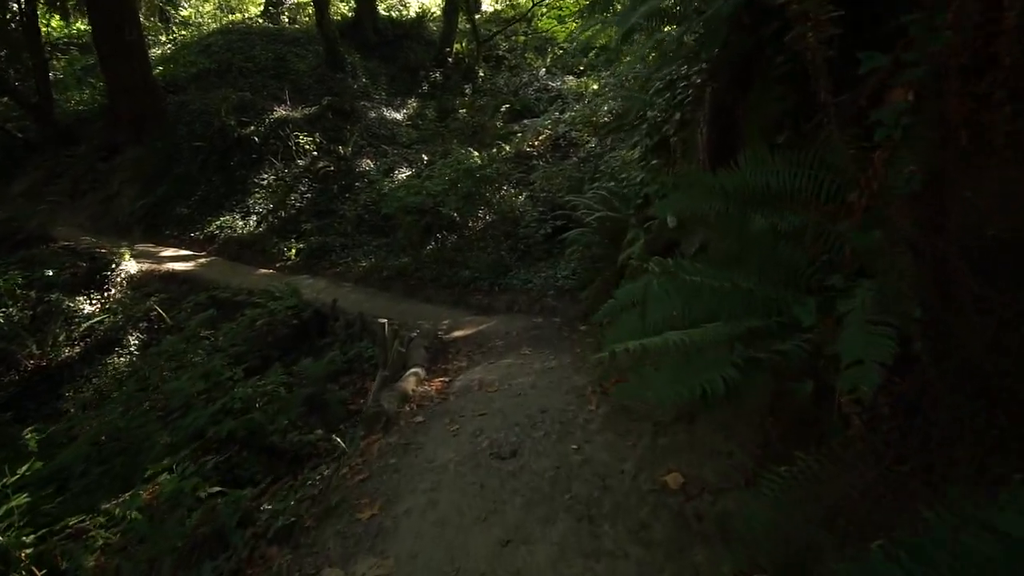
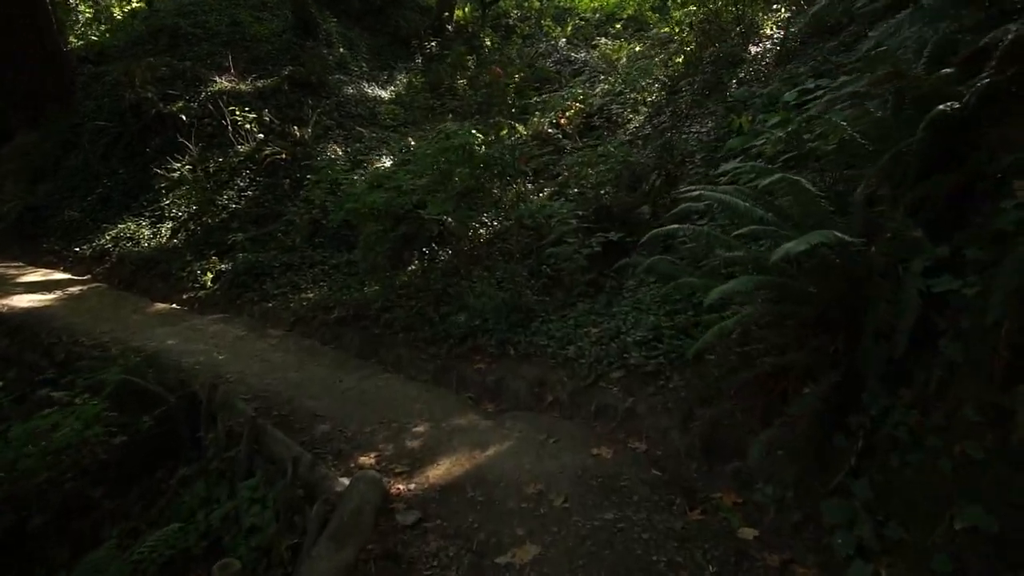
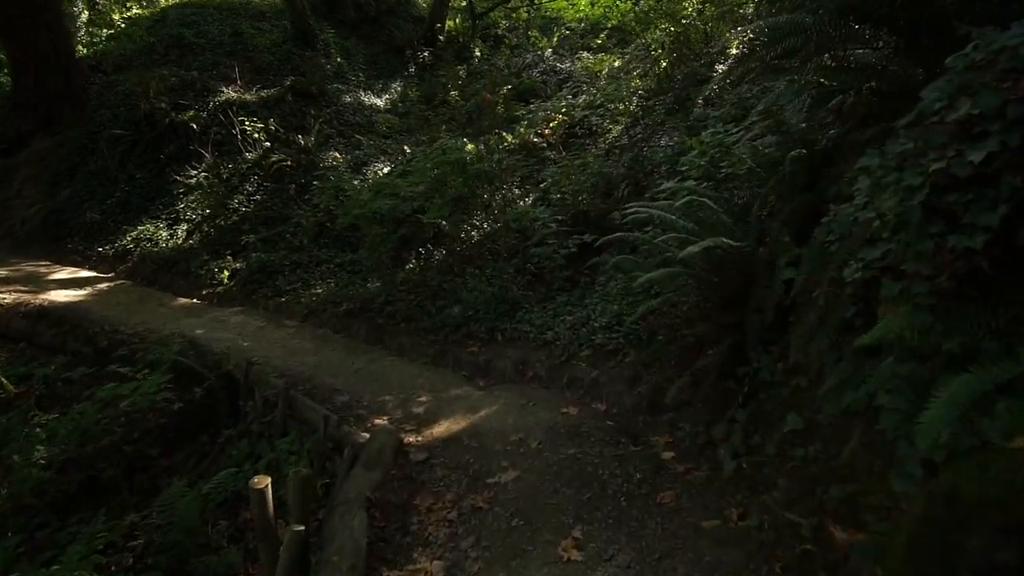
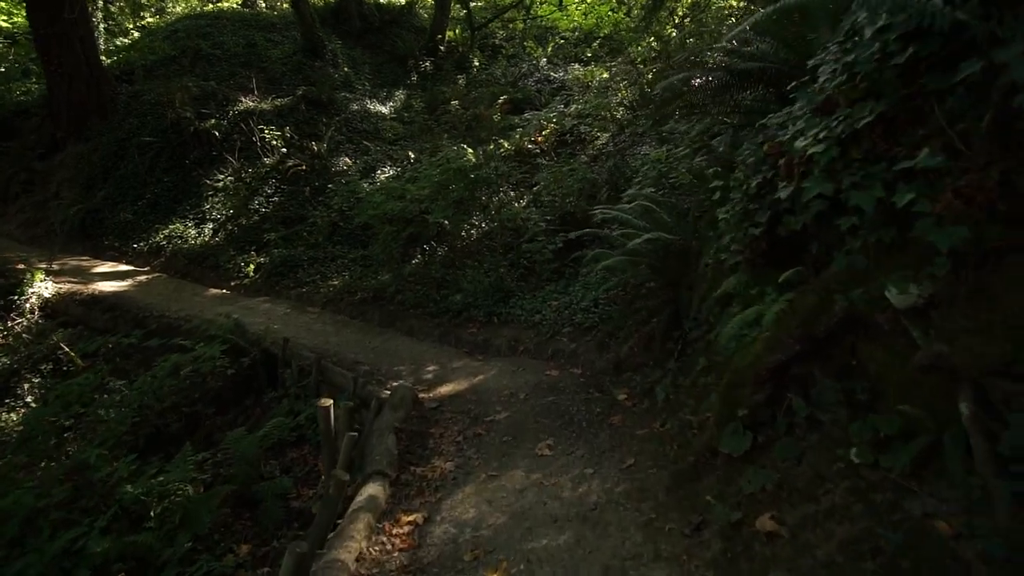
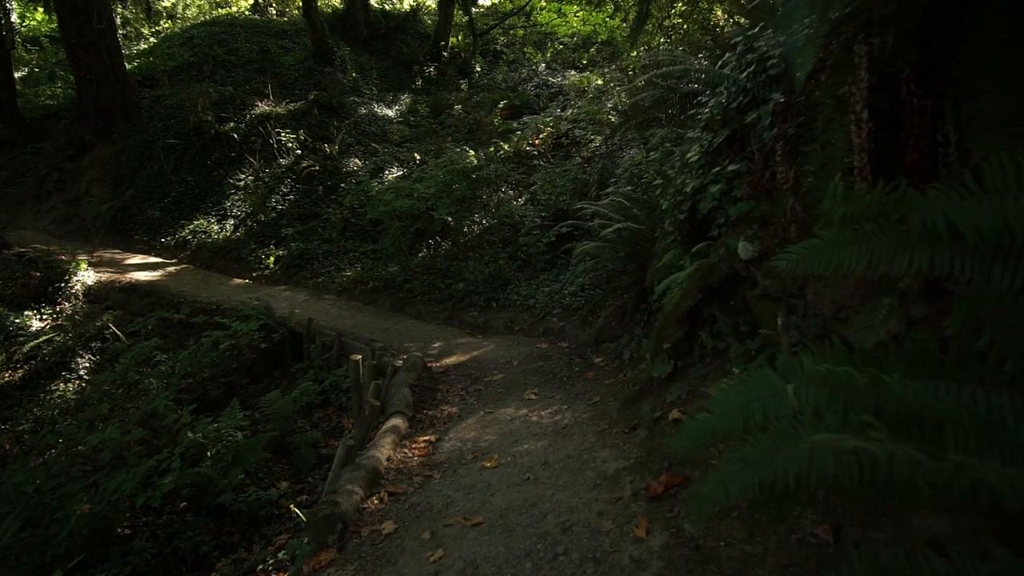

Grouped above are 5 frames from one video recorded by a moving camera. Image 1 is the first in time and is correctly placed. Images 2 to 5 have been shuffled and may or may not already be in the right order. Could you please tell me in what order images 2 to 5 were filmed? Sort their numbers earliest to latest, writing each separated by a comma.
5, 4, 3, 2
